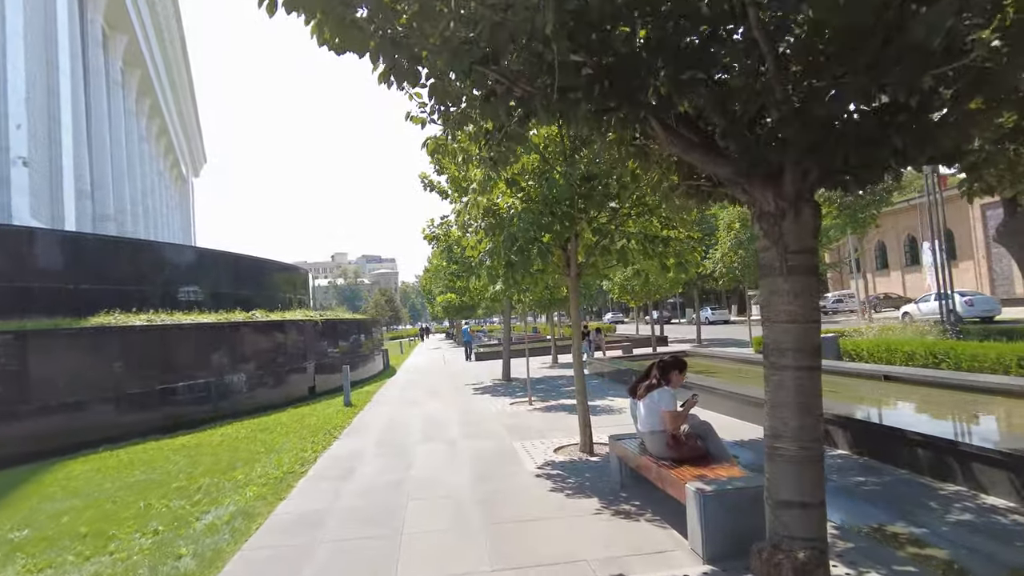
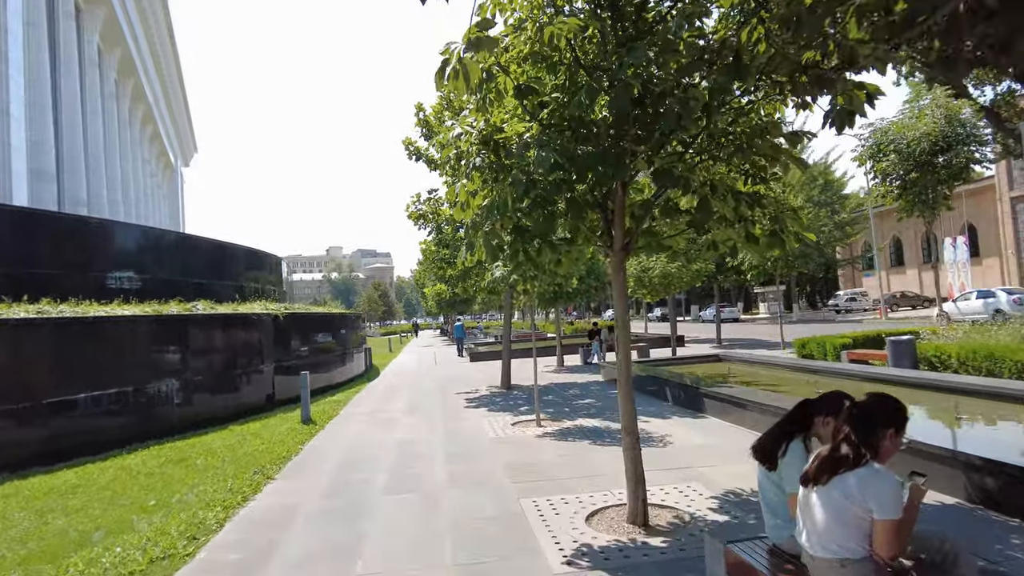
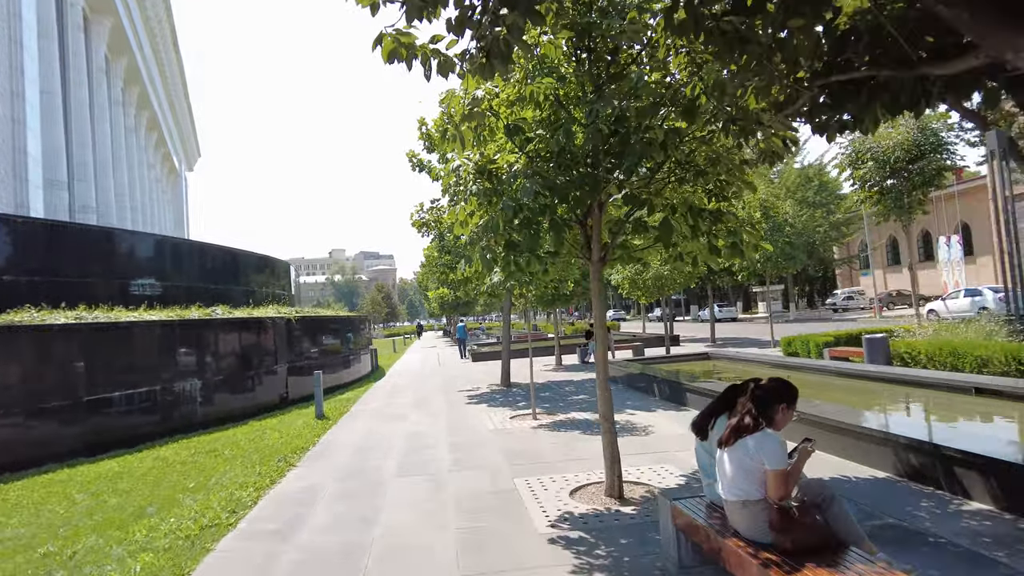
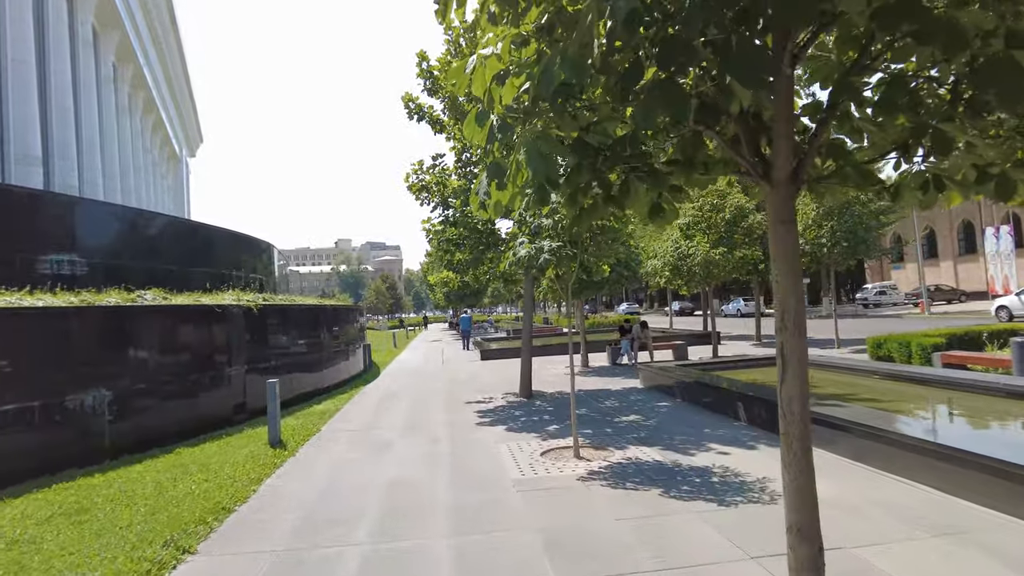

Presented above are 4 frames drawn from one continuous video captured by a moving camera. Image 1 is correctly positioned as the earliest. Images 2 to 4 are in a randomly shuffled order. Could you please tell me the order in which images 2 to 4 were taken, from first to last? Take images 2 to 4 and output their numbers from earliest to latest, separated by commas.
3, 2, 4
